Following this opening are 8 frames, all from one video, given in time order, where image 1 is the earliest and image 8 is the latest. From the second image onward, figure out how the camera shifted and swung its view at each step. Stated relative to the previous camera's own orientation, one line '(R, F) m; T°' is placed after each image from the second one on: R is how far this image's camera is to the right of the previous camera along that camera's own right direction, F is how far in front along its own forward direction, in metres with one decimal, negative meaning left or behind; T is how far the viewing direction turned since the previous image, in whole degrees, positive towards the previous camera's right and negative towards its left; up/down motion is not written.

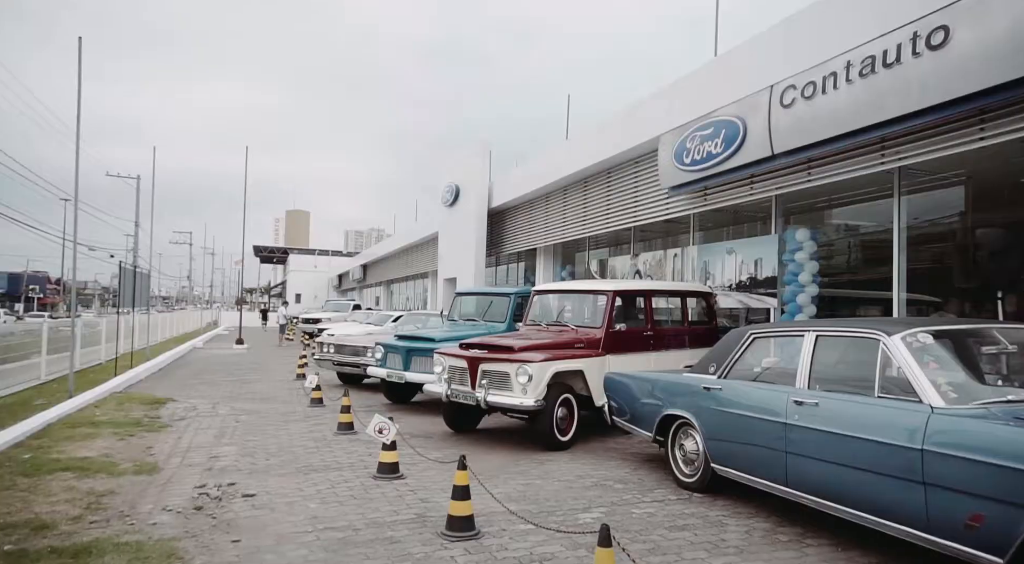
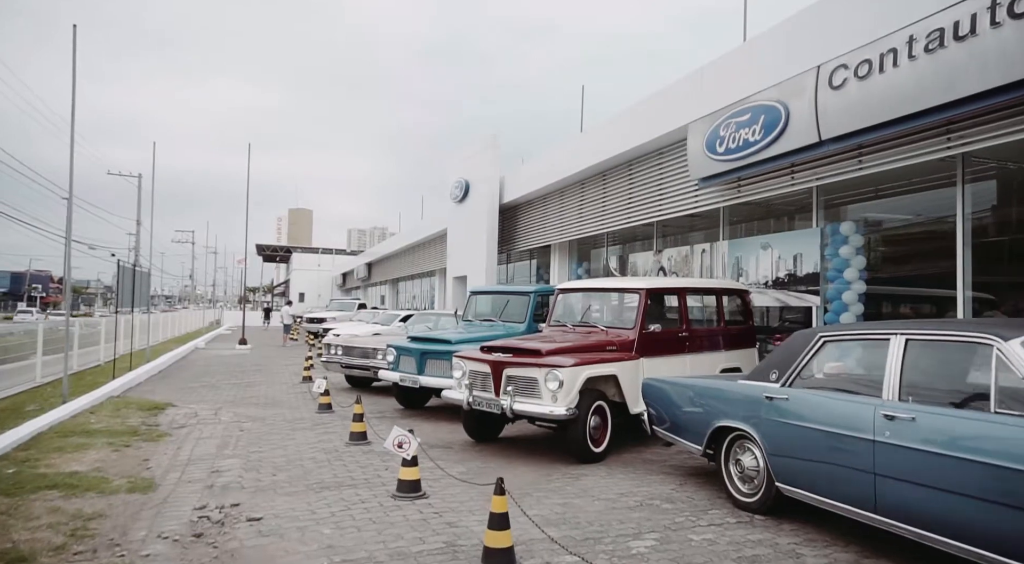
(-0.3, +0.6) m; 0°
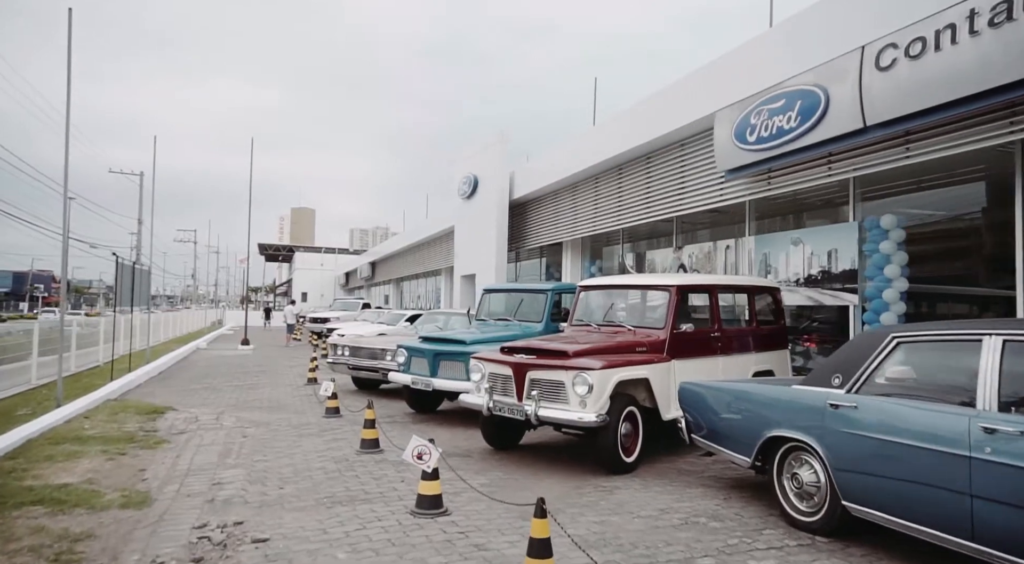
(-0.2, +0.5) m; 0°
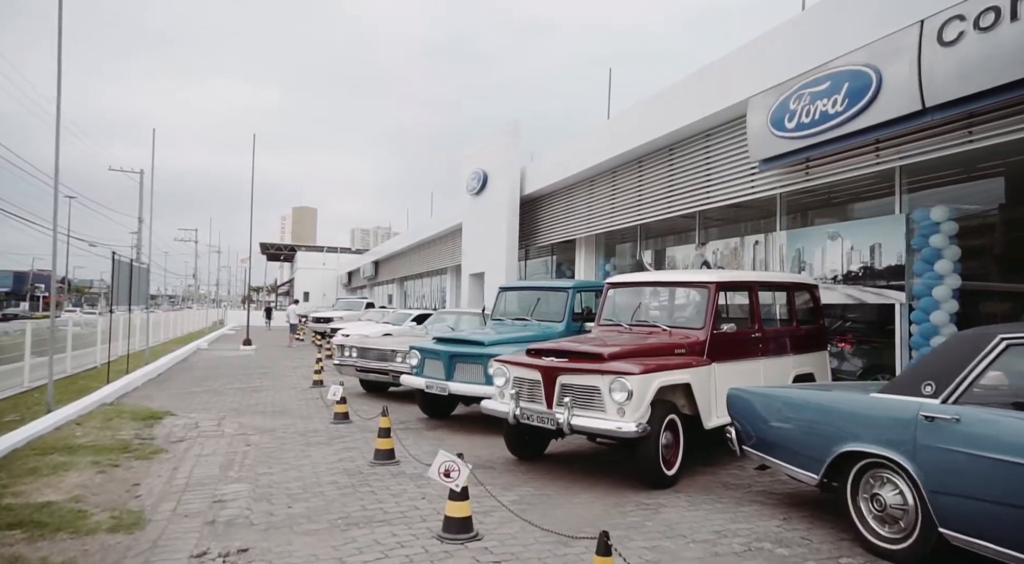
(-0.3, +0.6) m; 0°
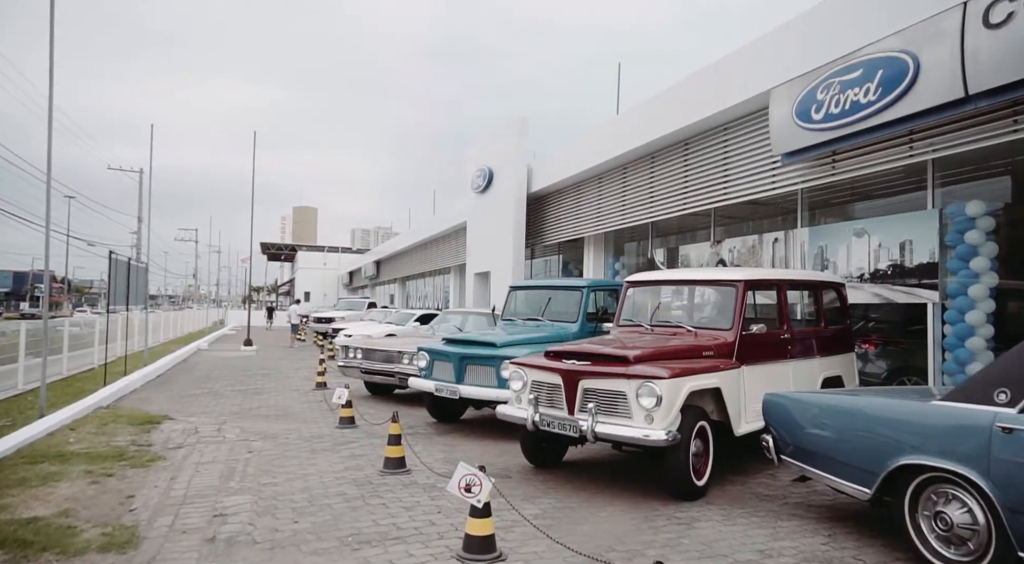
(-0.2, +0.4) m; 0°
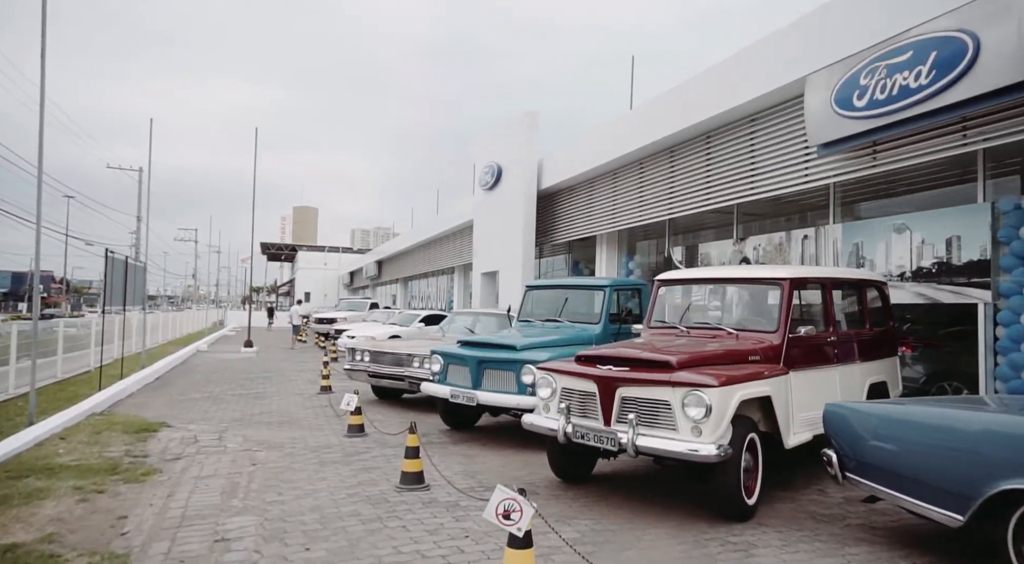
(-0.3, +0.5) m; 0°
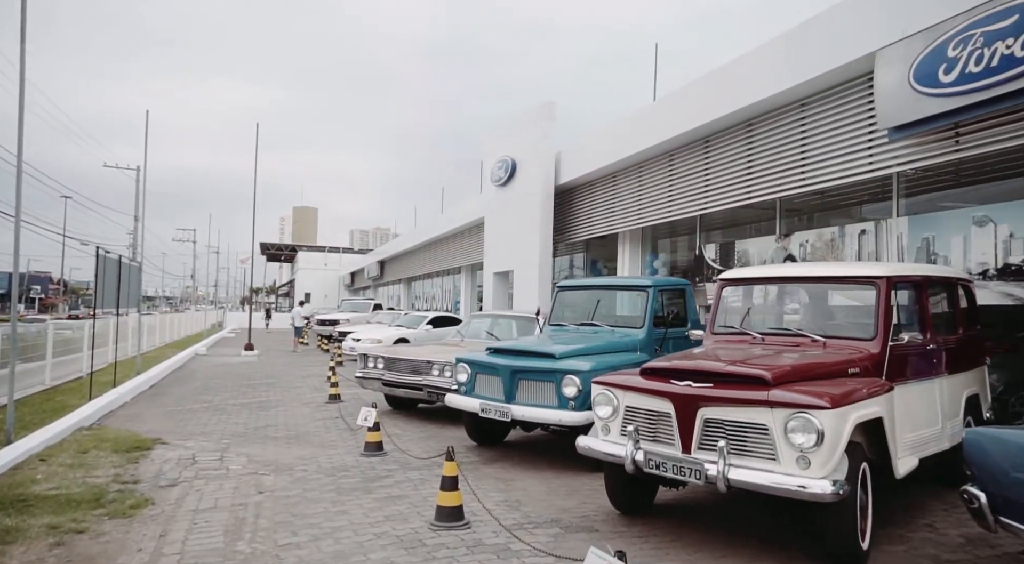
(-0.4, +0.9) m; 0°
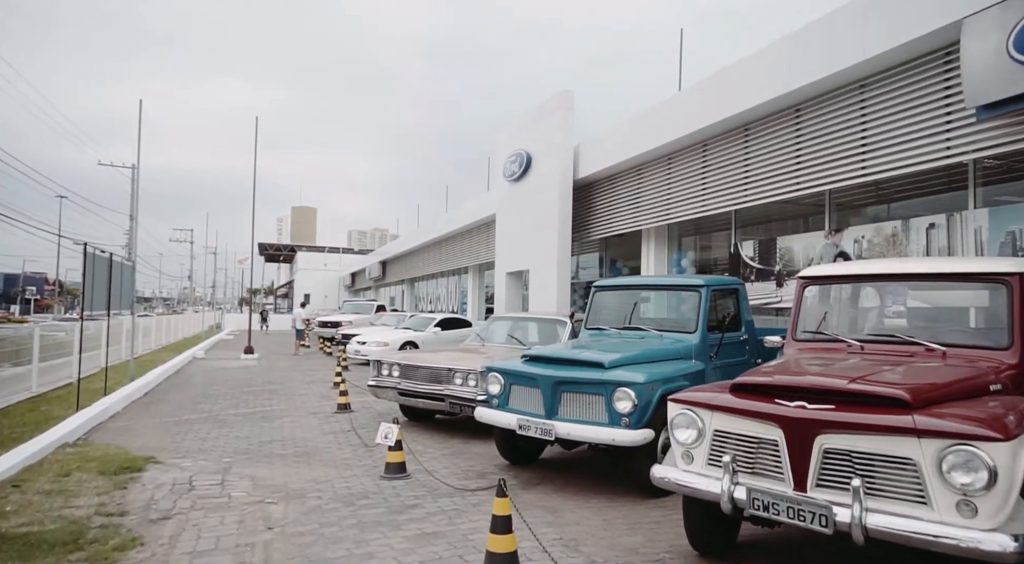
(-0.4, +0.8) m; 0°
